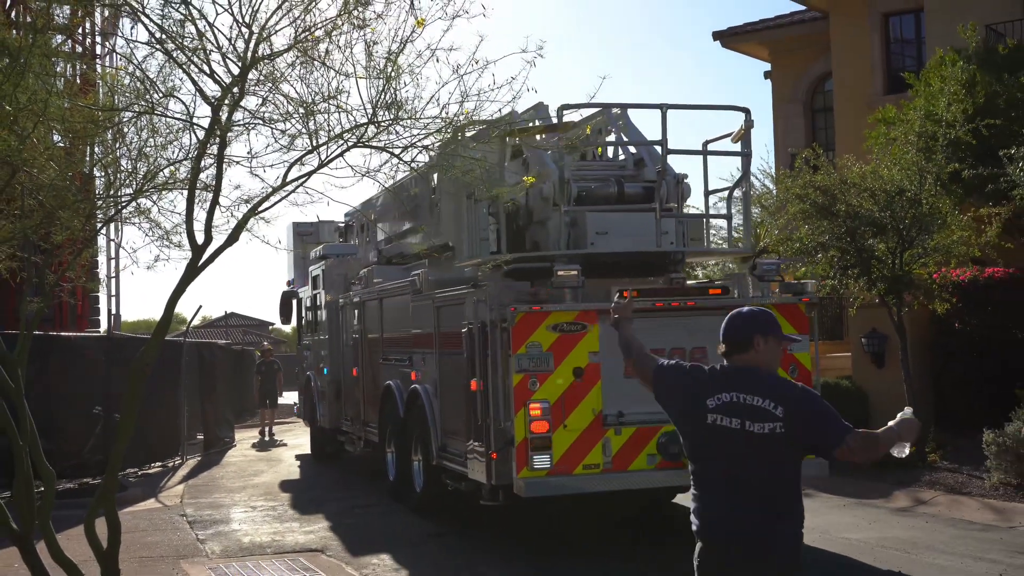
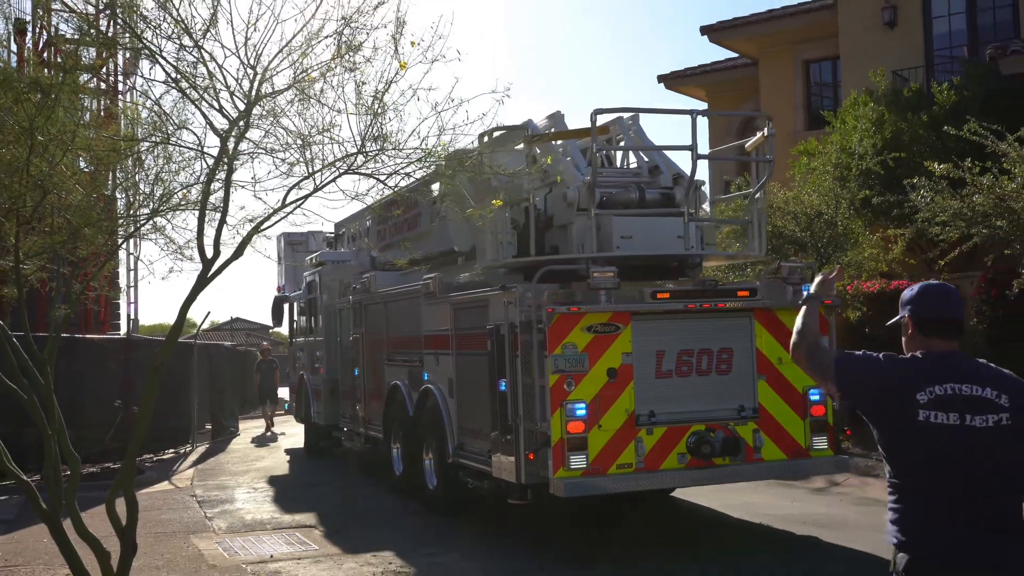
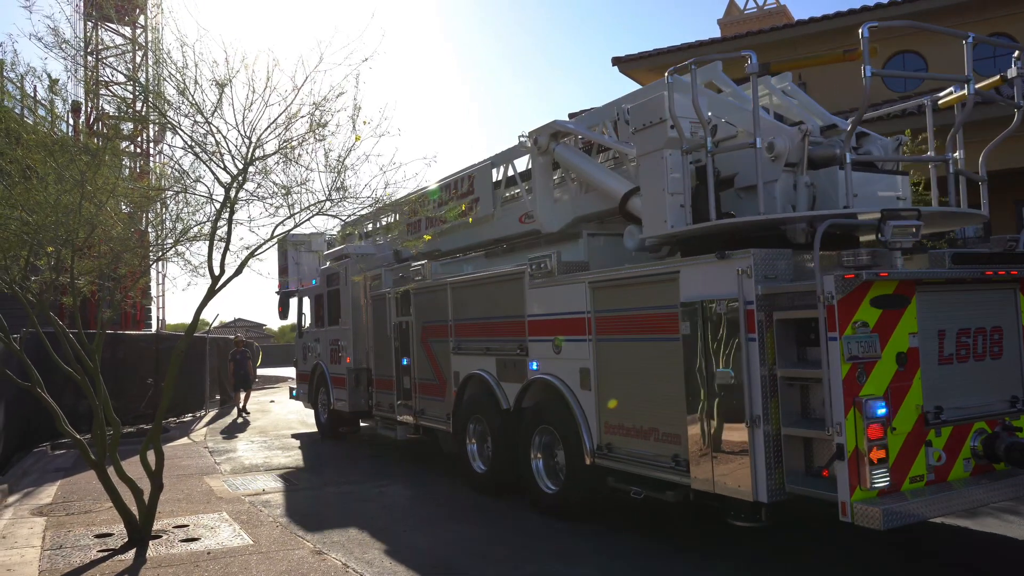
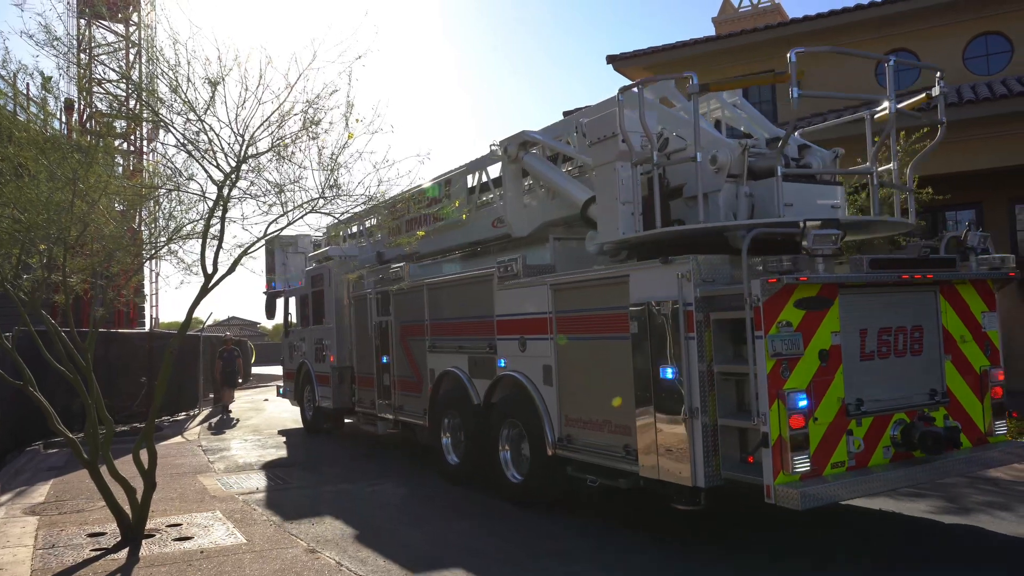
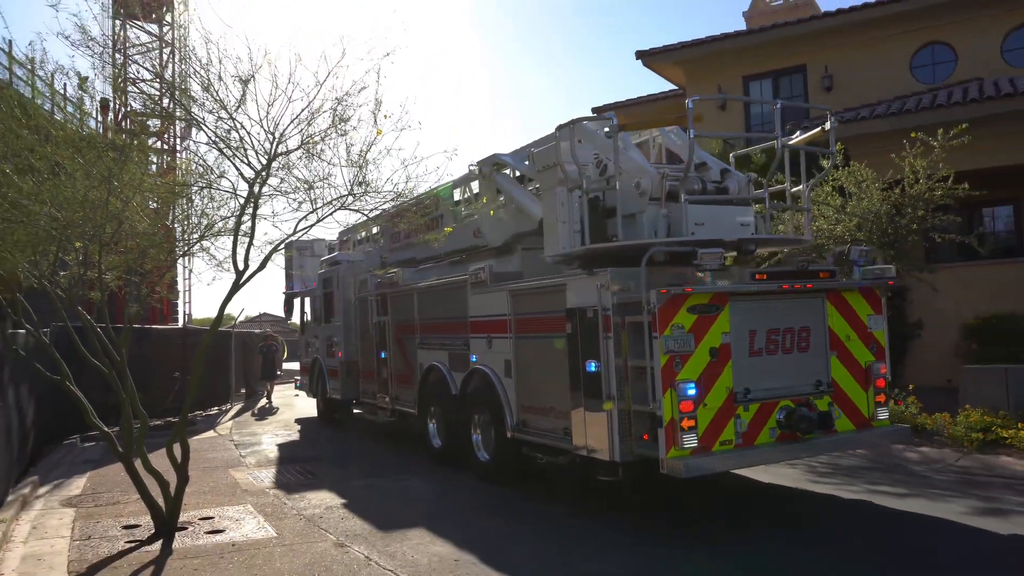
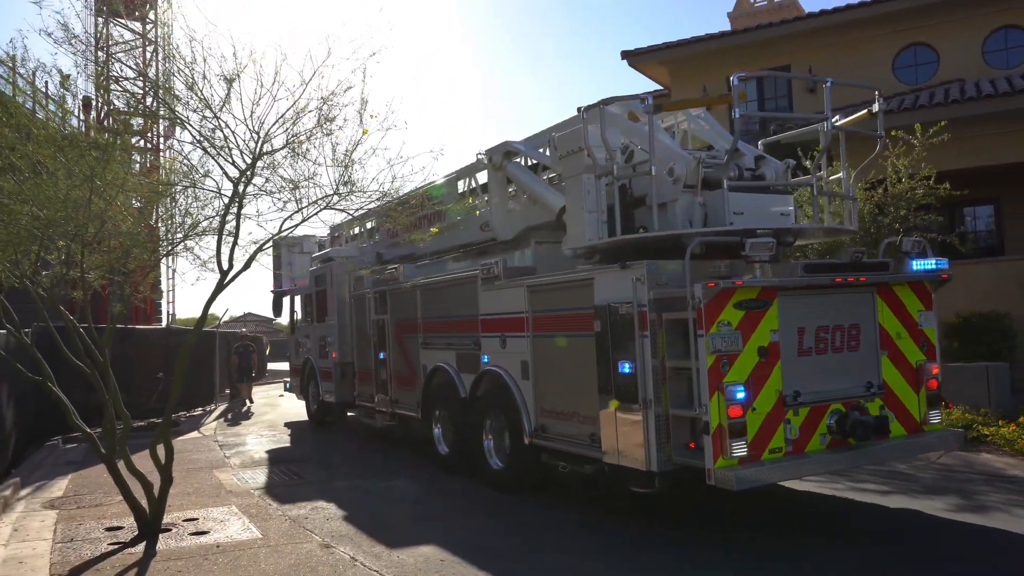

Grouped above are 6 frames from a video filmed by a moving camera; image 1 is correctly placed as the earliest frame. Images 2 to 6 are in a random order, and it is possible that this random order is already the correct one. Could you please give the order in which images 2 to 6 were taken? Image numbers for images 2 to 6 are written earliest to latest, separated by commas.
2, 5, 6, 4, 3
